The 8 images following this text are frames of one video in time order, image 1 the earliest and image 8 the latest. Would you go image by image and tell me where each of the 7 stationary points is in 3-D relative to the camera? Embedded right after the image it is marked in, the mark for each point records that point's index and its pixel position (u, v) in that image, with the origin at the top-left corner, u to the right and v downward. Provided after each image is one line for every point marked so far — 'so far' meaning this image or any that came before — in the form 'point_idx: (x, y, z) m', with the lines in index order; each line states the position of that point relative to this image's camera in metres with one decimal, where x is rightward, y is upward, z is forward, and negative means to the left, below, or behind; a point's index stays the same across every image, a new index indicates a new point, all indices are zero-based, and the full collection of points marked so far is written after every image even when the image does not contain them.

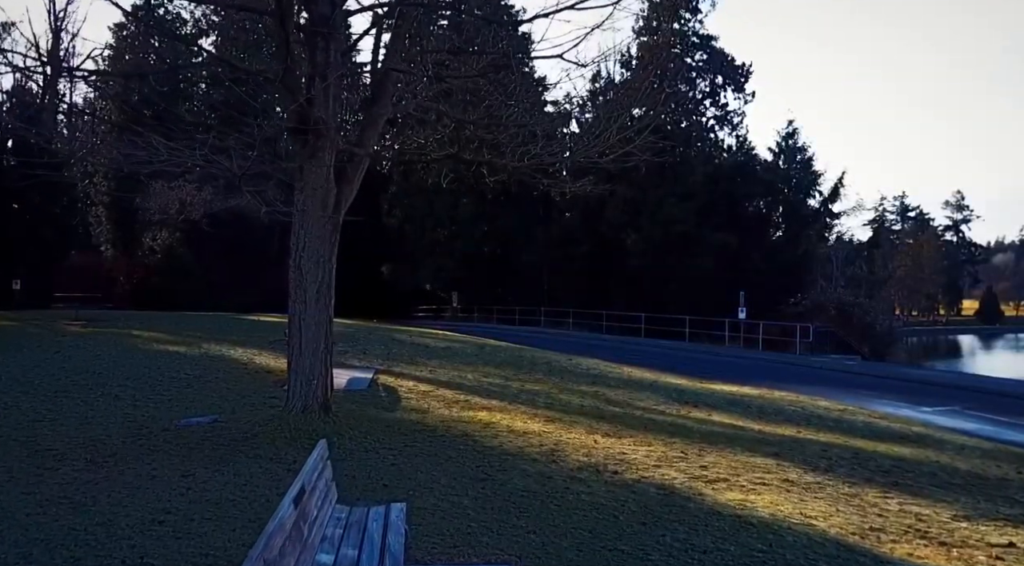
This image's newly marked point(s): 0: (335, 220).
0: (-1.9, +0.6, +8.7) m
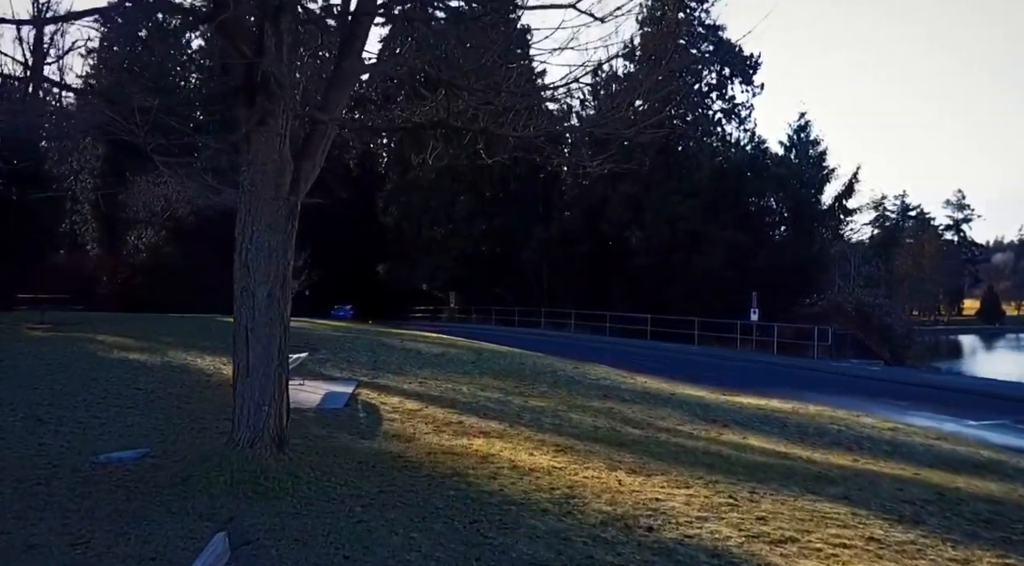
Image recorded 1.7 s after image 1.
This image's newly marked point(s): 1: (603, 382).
0: (-1.9, +0.6, +6.9) m
1: (+1.7, -1.9, +14.7) m
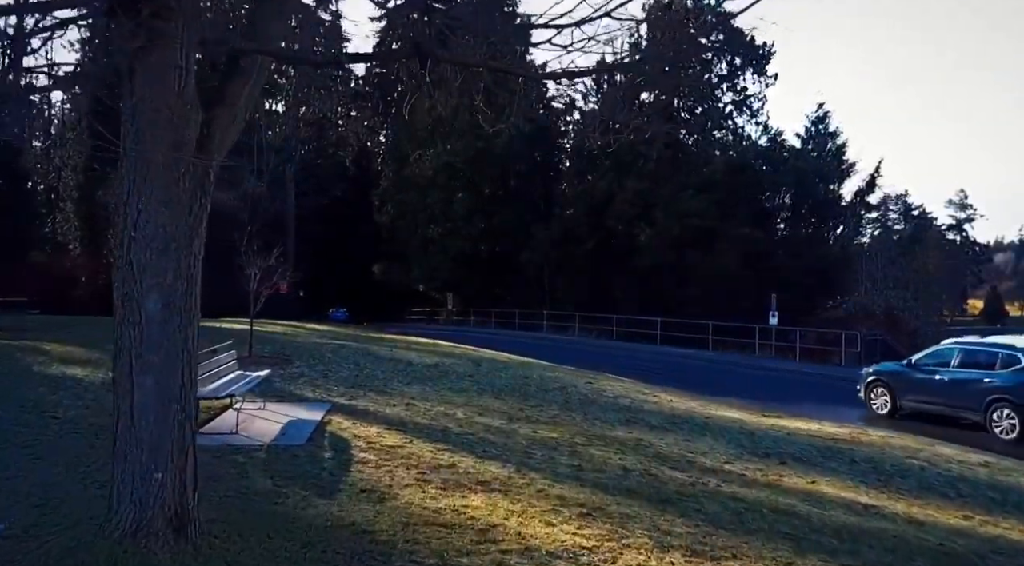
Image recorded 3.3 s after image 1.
0: (-1.9, +0.6, +4.7) m
1: (+1.7, -1.9, +12.5) m
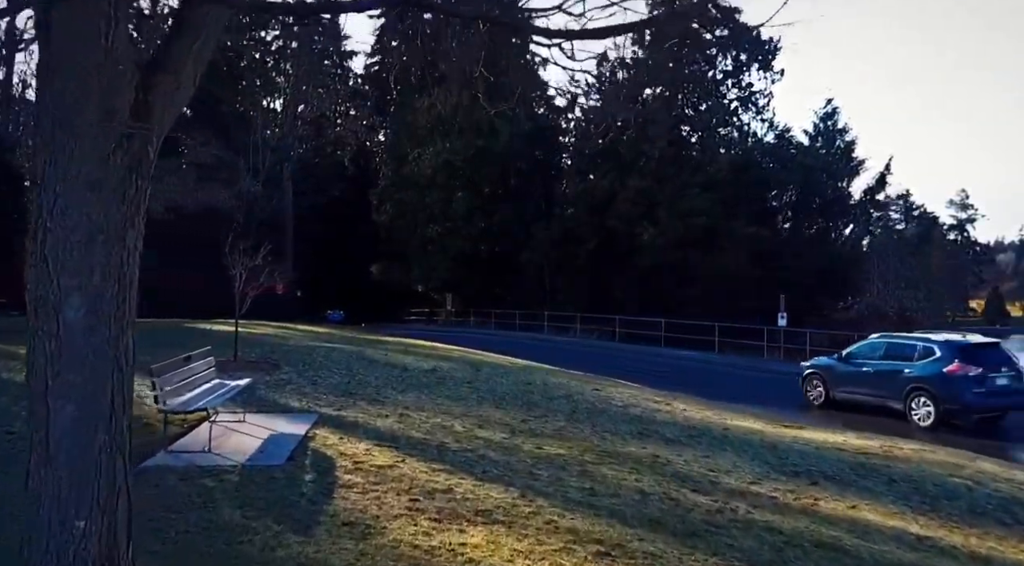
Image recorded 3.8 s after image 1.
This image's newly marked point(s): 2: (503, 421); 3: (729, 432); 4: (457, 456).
0: (-1.8, +0.6, +3.9) m
1: (+1.8, -1.9, +11.7) m
2: (-0.1, -1.8, +10.2) m
3: (+2.9, -2.0, +10.6) m
4: (-0.6, -1.8, +8.1) m
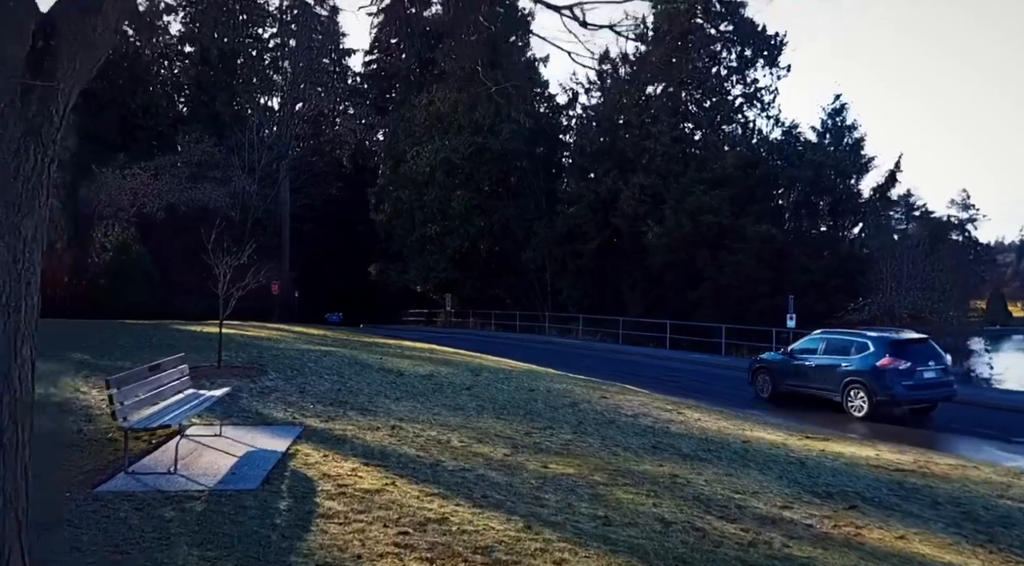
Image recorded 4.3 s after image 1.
0: (-1.8, +0.6, +3.0) m
1: (+1.8, -1.9, +10.8) m
2: (-0.1, -1.8, +9.3) m
3: (+2.9, -2.0, +9.7) m
4: (-0.5, -1.8, +7.2) m
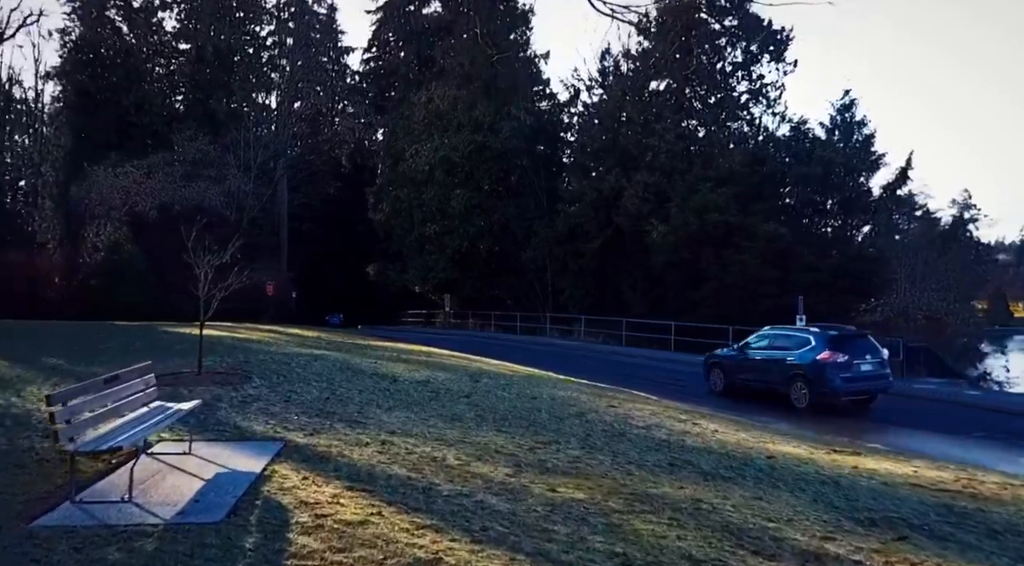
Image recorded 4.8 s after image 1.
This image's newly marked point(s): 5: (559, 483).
0: (-1.8, +0.6, +2.1) m
1: (+1.8, -1.9, +9.9) m
2: (-0.1, -1.8, +8.5) m
3: (+2.9, -2.0, +8.9) m
4: (-0.5, -1.8, +6.3) m
5: (+0.4, -1.8, +7.3) m
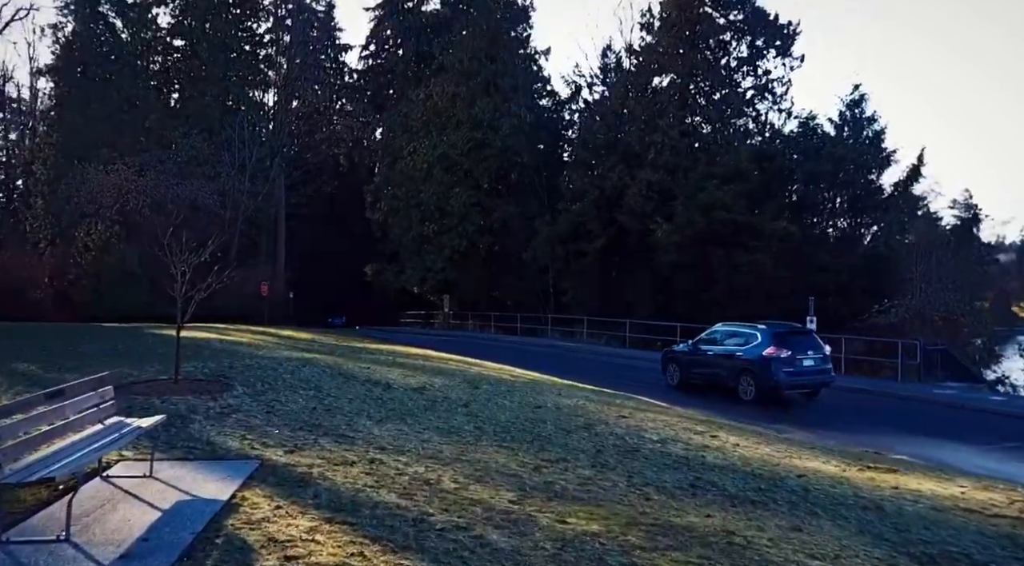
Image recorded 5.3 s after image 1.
0: (-1.7, +0.6, +1.2) m
1: (+1.9, -1.9, +9.0) m
2: (0.0, -1.8, +7.6) m
3: (+3.0, -2.0, +8.0) m
4: (-0.5, -1.8, +5.4) m
5: (+0.5, -1.8, +6.4) m
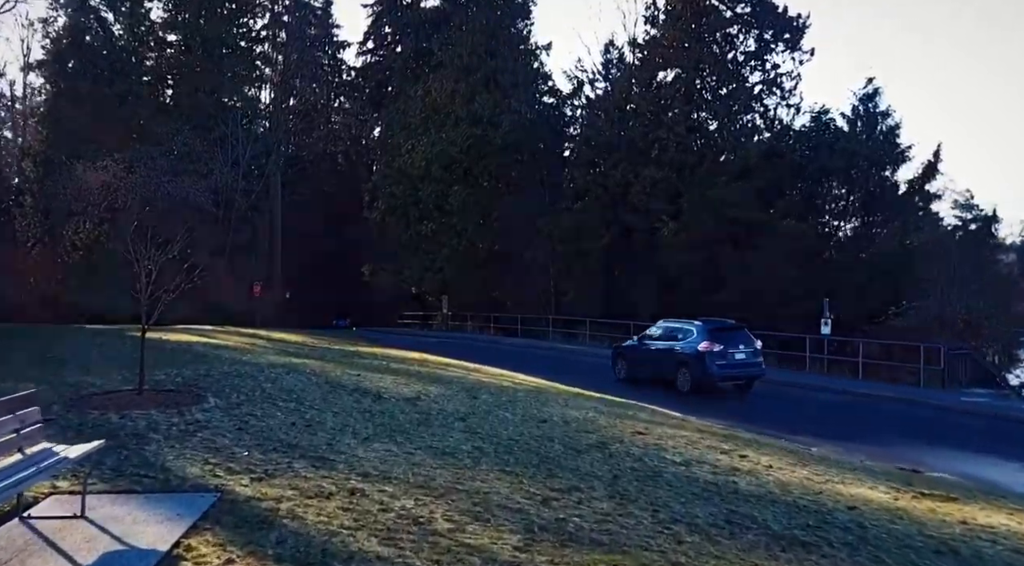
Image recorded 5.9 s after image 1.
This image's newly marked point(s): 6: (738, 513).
0: (-1.7, +0.6, +0.1) m
1: (+1.9, -1.9, +7.9) m
2: (0.0, -1.8, +6.4) m
3: (+3.0, -2.0, +6.8) m
4: (-0.4, -1.8, +4.3) m
5: (+0.5, -1.8, +5.2) m
6: (+1.9, -1.9, +6.7) m
